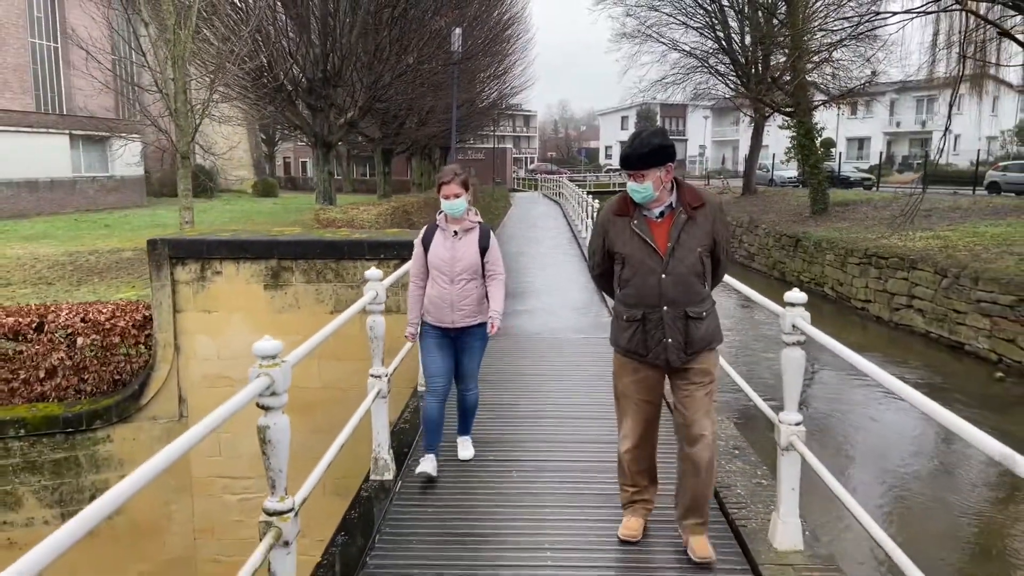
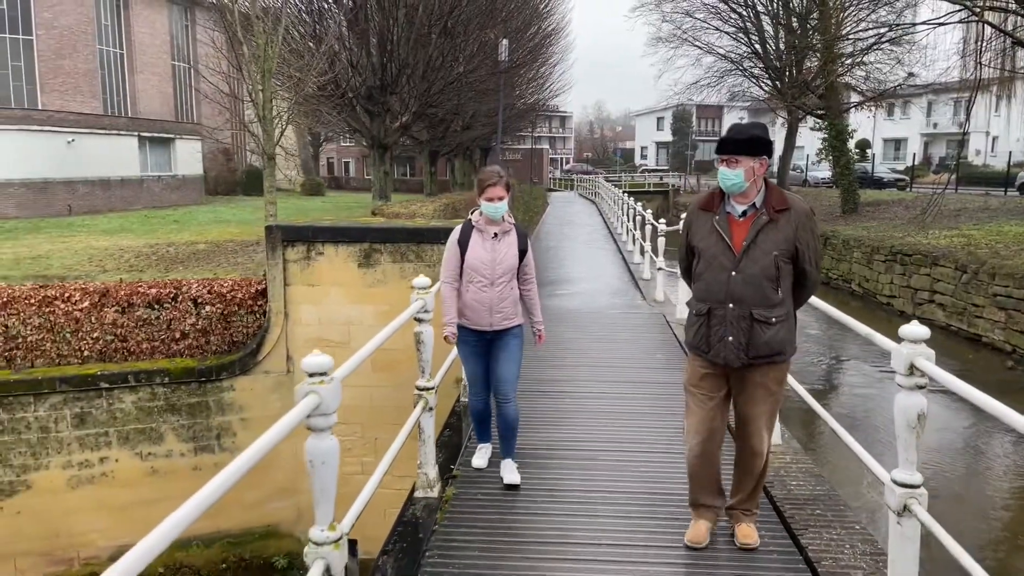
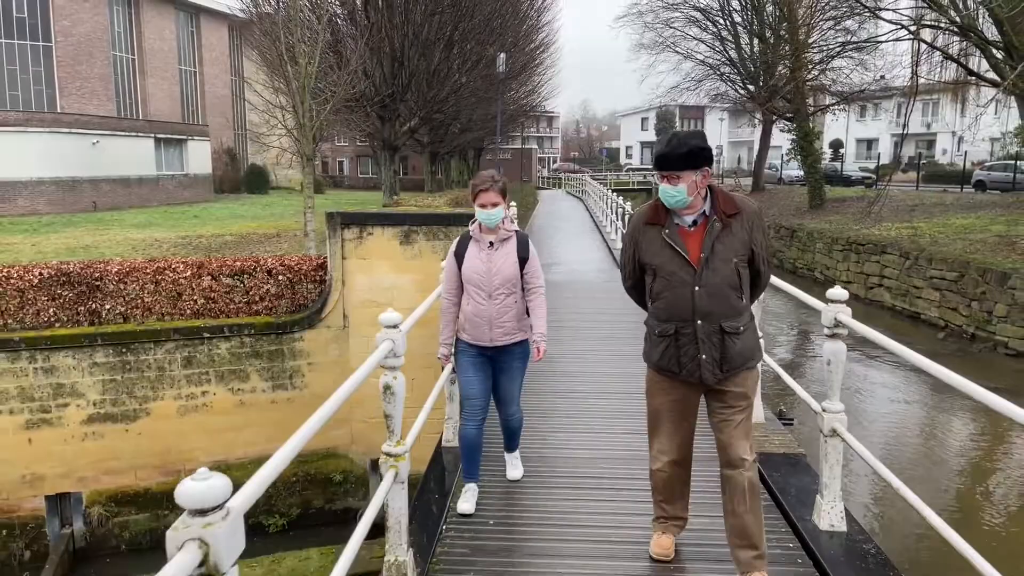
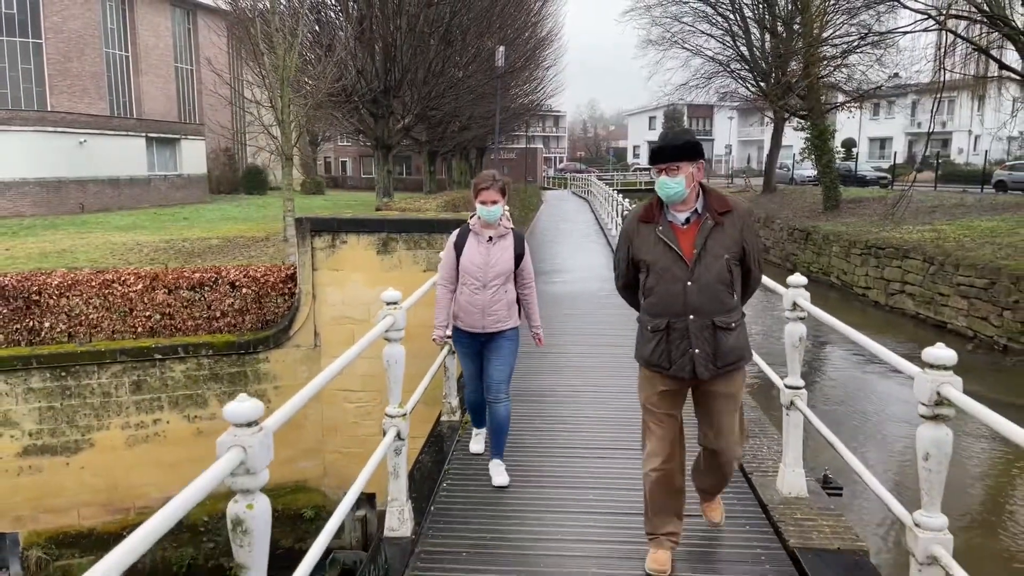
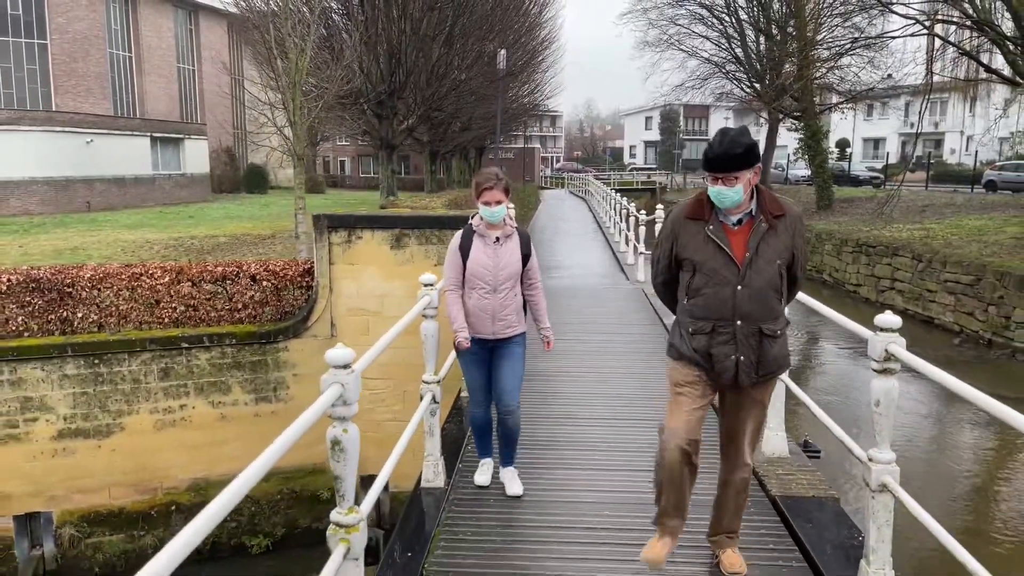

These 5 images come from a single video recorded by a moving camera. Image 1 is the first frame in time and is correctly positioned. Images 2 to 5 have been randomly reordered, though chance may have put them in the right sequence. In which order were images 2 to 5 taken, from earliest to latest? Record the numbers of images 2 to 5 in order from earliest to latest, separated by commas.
2, 4, 5, 3
